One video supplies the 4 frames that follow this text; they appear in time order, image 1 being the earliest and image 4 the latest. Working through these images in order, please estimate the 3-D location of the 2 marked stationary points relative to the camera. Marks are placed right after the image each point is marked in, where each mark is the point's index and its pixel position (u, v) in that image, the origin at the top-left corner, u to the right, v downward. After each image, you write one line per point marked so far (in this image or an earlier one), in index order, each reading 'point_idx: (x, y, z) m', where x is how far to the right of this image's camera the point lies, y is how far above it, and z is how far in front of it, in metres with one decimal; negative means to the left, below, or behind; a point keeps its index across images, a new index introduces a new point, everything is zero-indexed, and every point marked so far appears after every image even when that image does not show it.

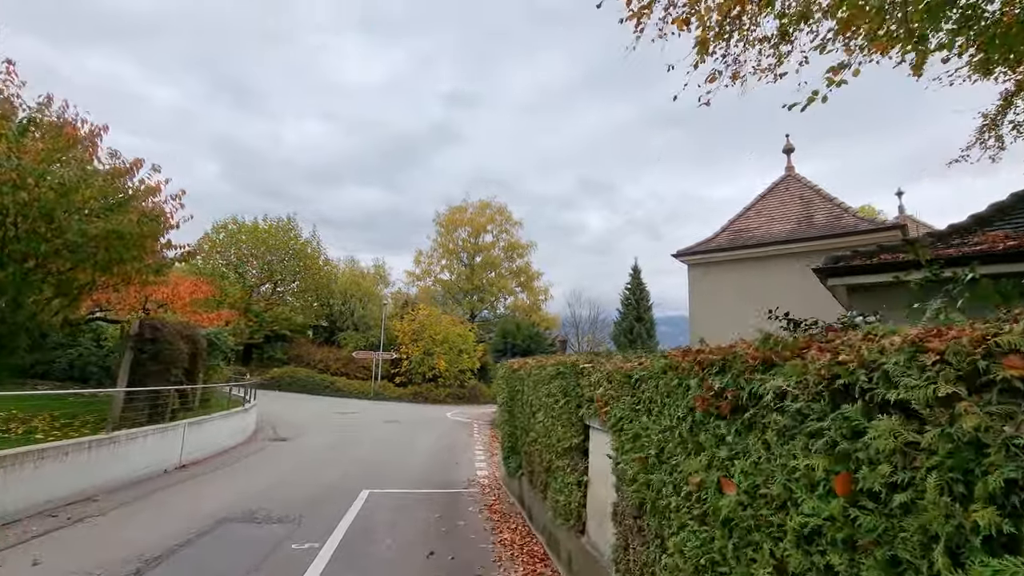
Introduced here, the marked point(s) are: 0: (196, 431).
0: (-6.7, -3.0, +11.0) m
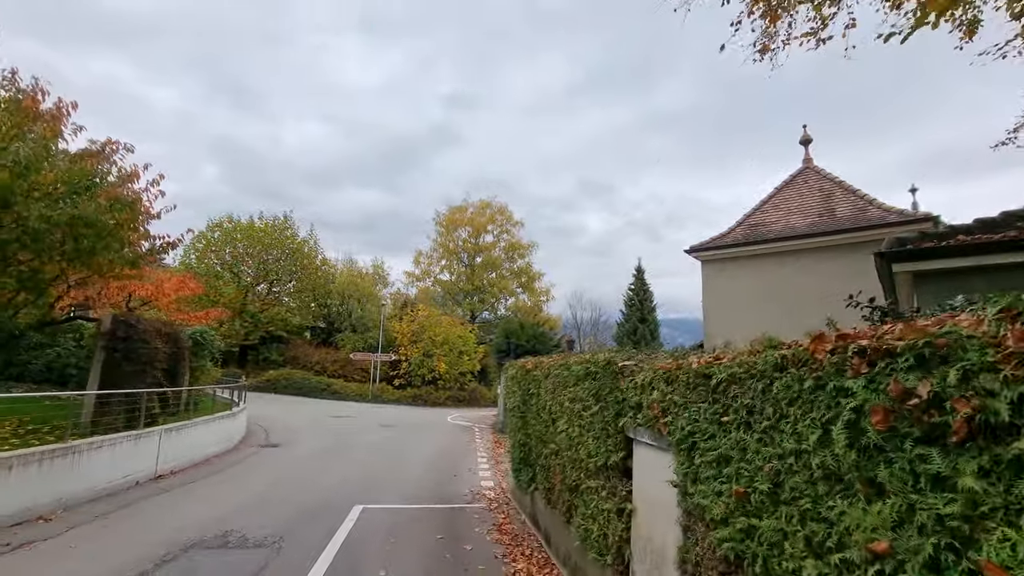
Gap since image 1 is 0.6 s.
0: (-6.6, -2.9, +10.1) m
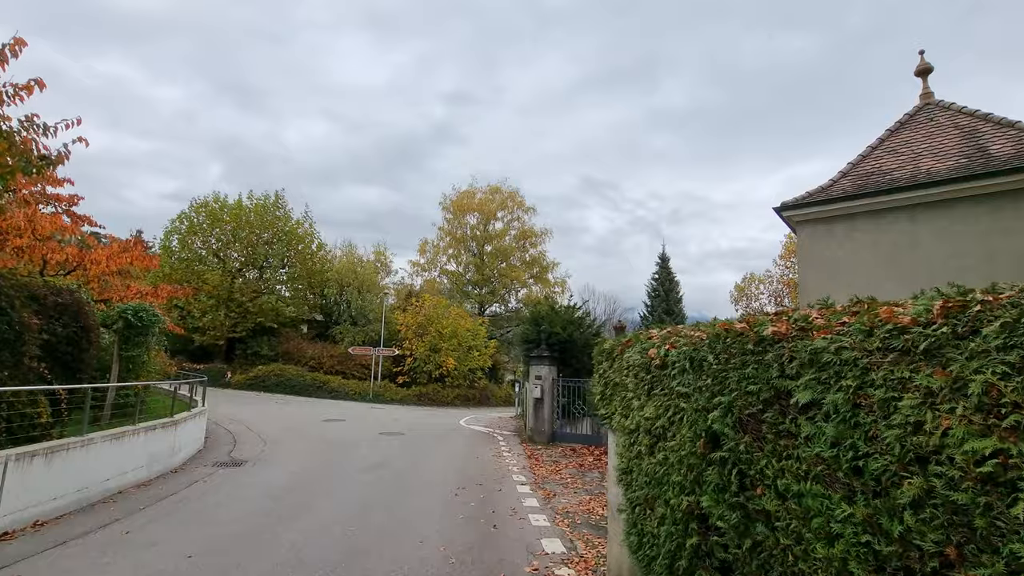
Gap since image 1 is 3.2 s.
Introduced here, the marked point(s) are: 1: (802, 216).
0: (-5.6, -2.2, +6.4) m
1: (+7.2, +1.8, +12.7) m
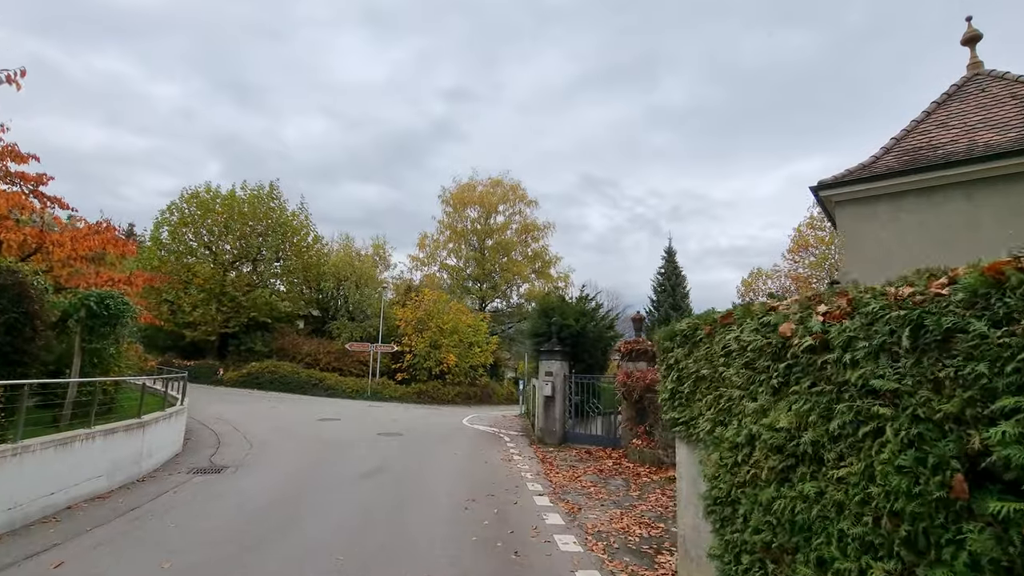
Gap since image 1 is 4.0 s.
0: (-5.4, -1.9, +5.3) m
1: (+7.4, +2.1, +11.6) m
